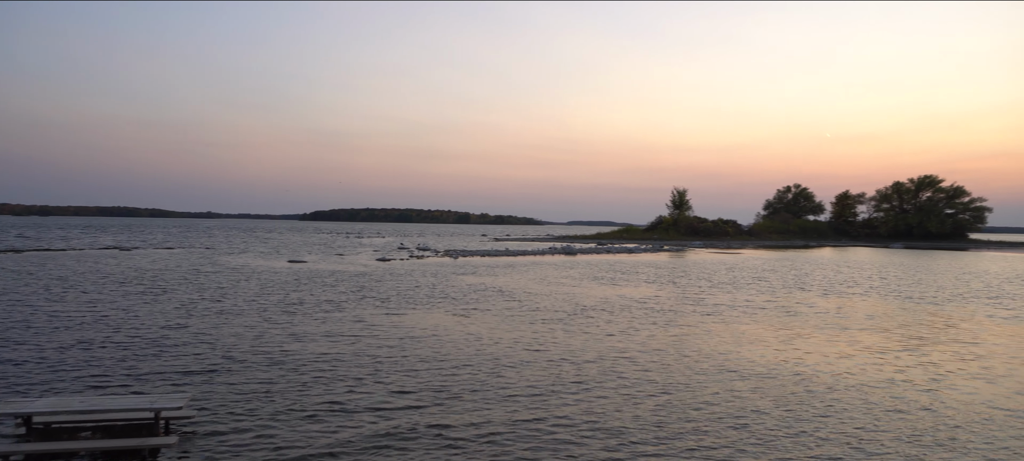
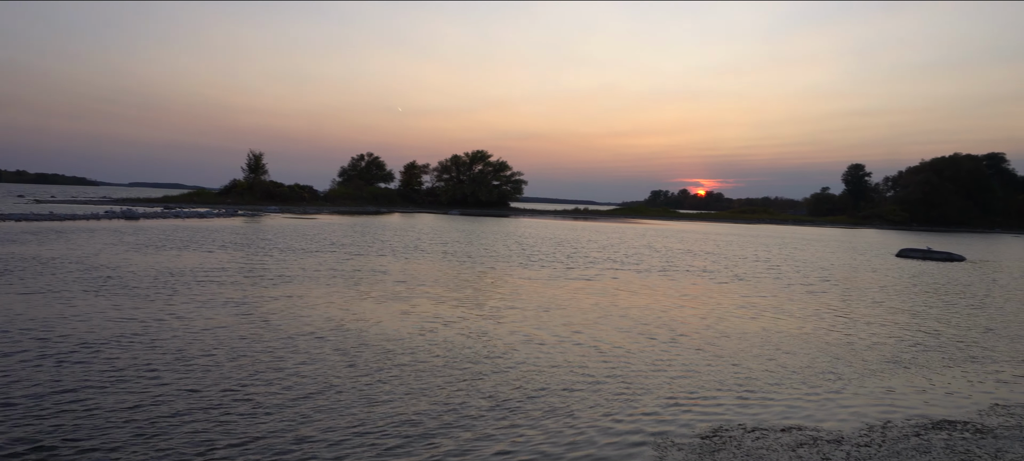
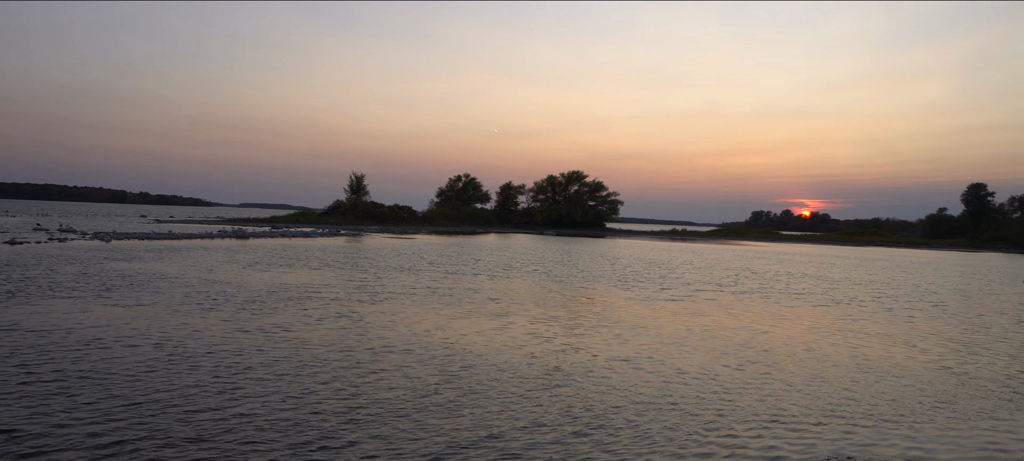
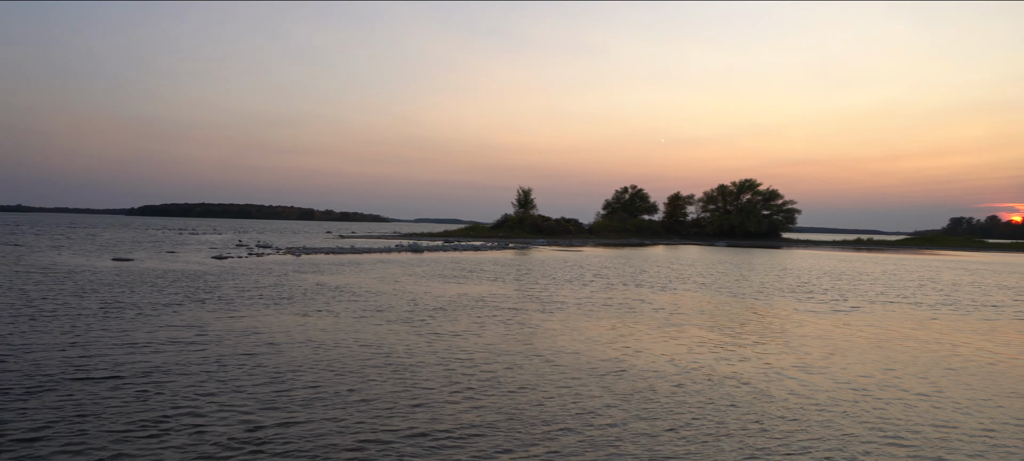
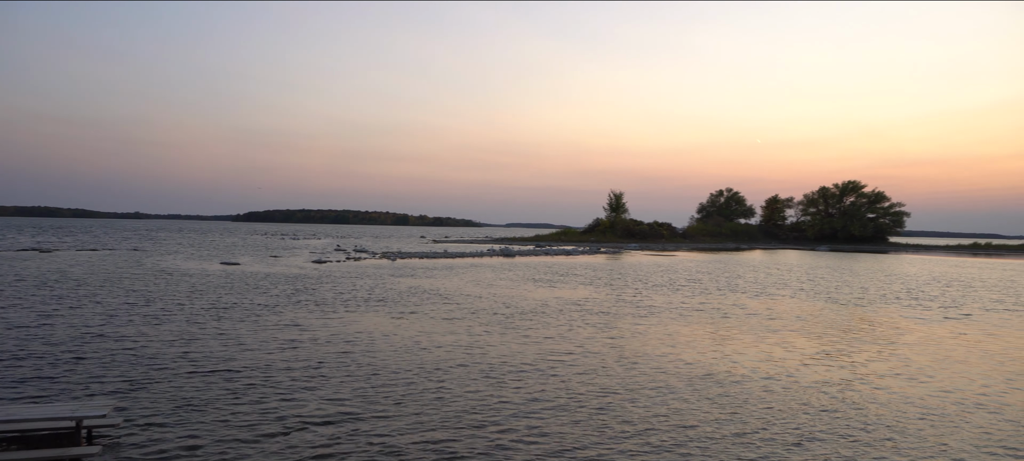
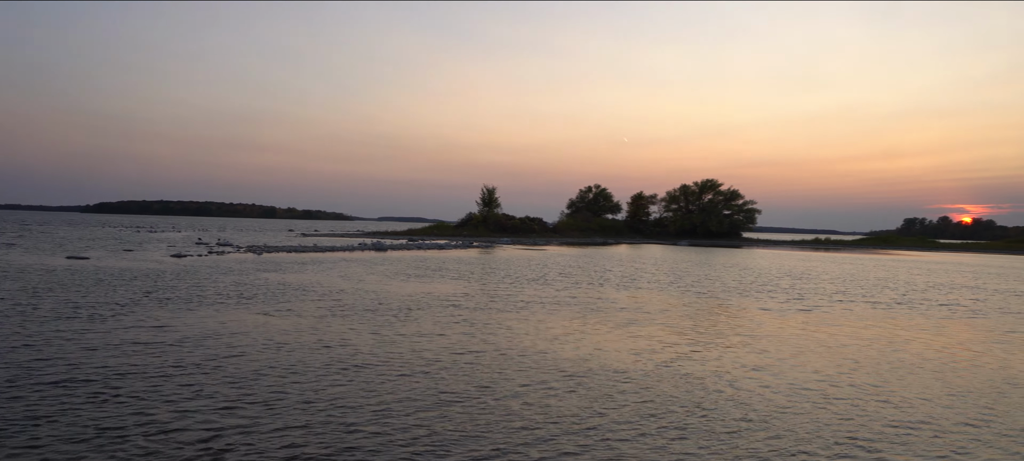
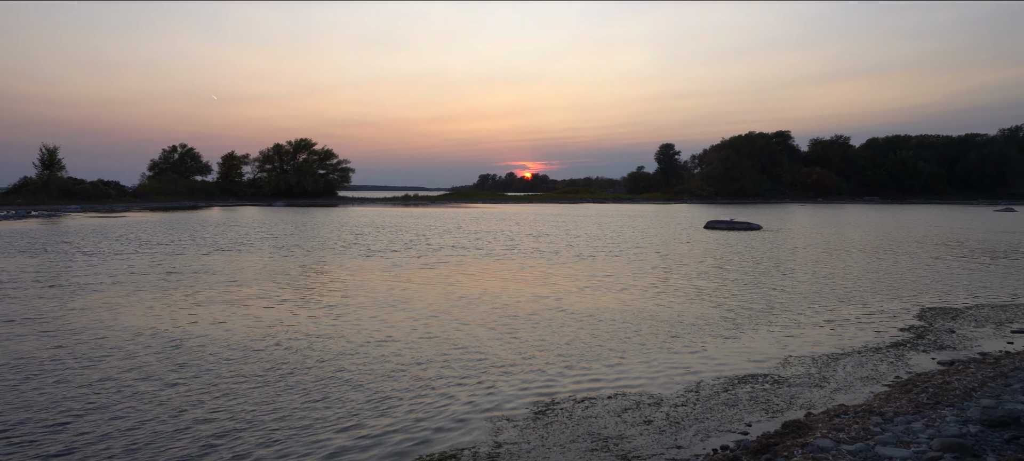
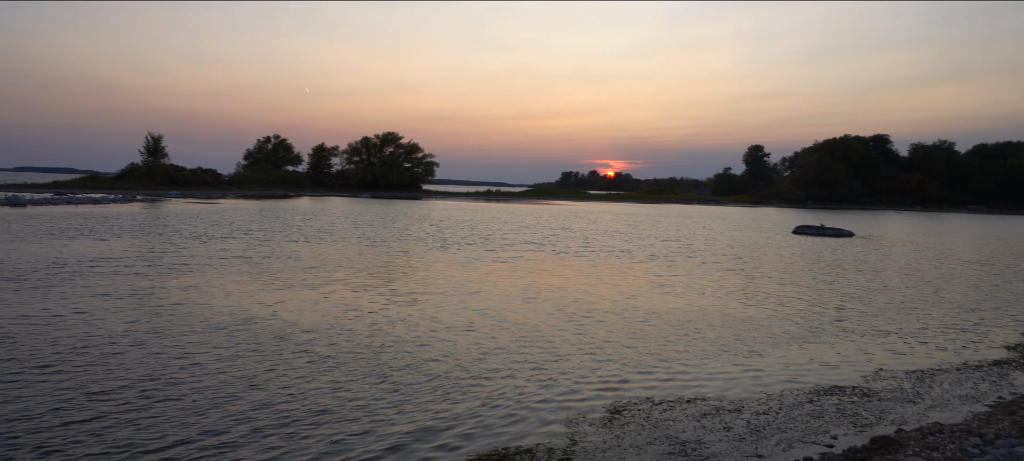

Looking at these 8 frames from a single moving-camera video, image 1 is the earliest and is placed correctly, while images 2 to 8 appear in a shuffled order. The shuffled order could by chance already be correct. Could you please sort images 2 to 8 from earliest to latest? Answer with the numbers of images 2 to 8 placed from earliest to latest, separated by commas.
5, 4, 6, 3, 2, 8, 7
